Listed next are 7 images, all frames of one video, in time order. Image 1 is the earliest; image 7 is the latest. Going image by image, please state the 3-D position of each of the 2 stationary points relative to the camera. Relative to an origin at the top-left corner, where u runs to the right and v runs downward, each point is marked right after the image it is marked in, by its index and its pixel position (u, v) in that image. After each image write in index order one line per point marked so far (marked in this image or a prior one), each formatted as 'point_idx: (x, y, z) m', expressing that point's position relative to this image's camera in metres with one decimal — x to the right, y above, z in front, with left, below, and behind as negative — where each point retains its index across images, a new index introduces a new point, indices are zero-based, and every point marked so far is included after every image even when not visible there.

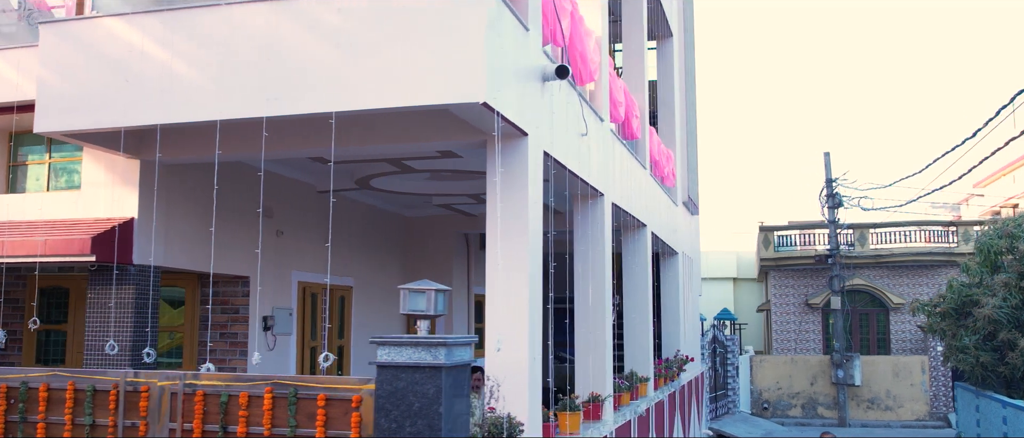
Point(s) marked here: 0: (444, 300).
0: (-0.4, -0.5, +5.3) m
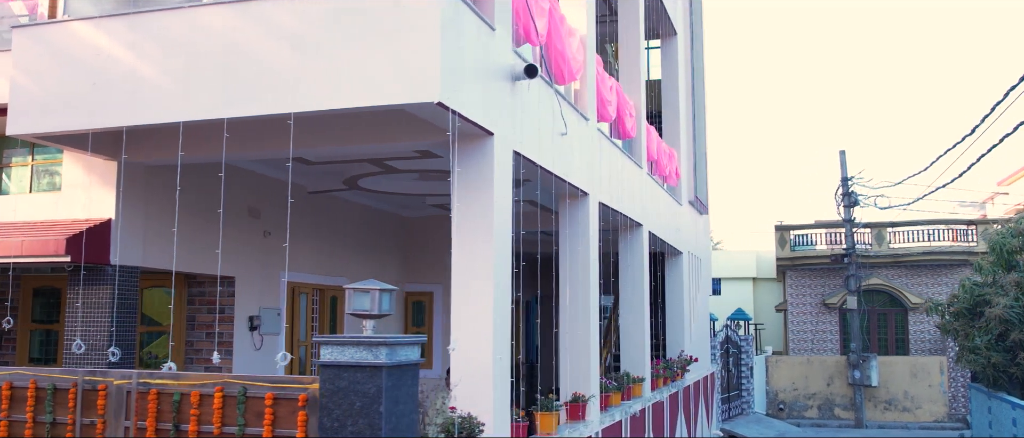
0: (-0.8, -0.5, +5.4) m
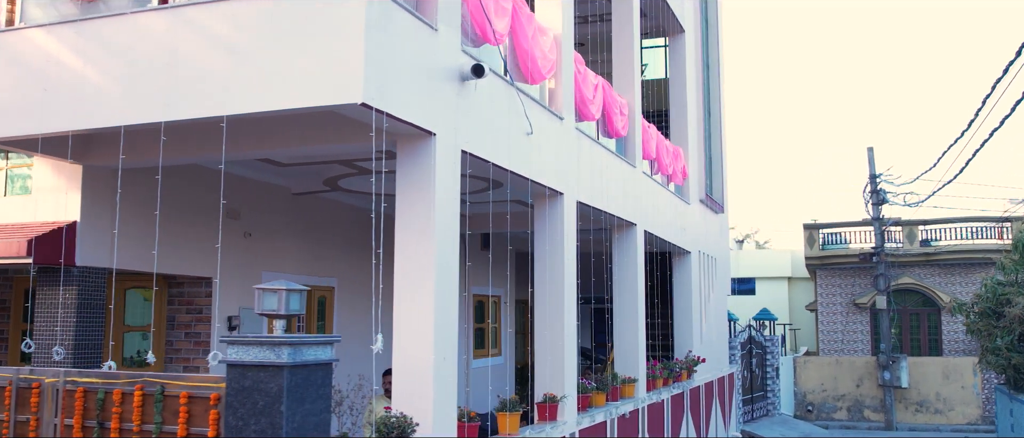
0: (-1.3, -0.5, +5.4) m
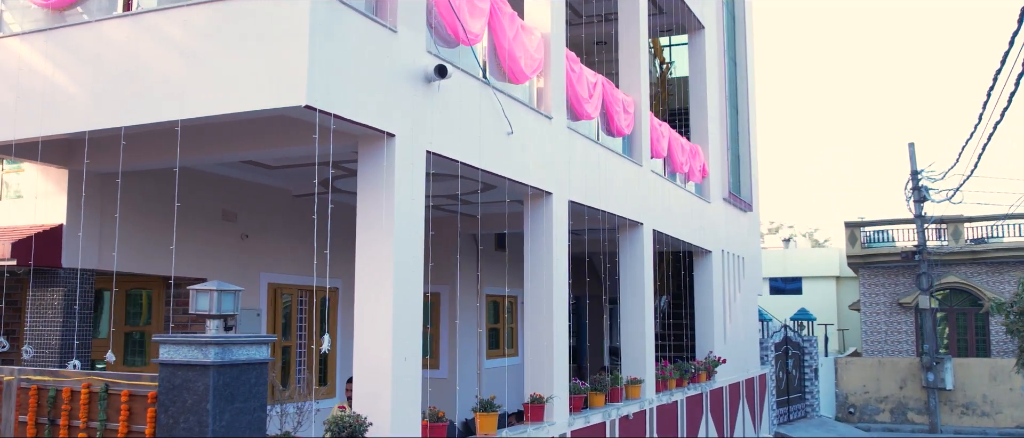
0: (-1.8, -0.5, +5.5) m
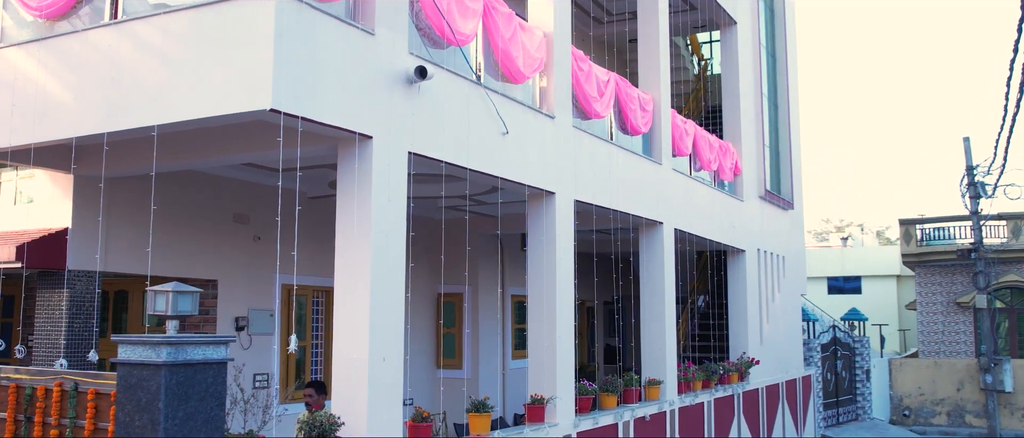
0: (-2.1, -0.5, +5.6) m
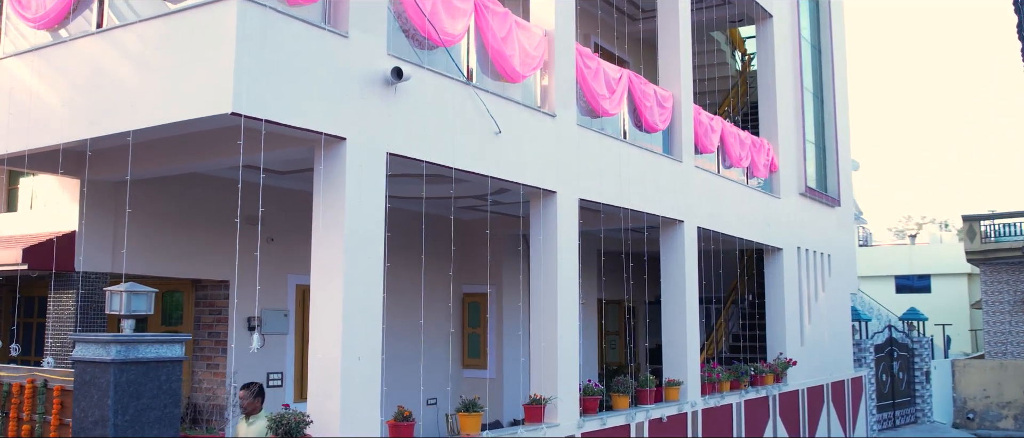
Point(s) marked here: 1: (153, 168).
0: (-2.4, -0.5, +5.7) m
1: (-3.7, +0.5, +8.9) m
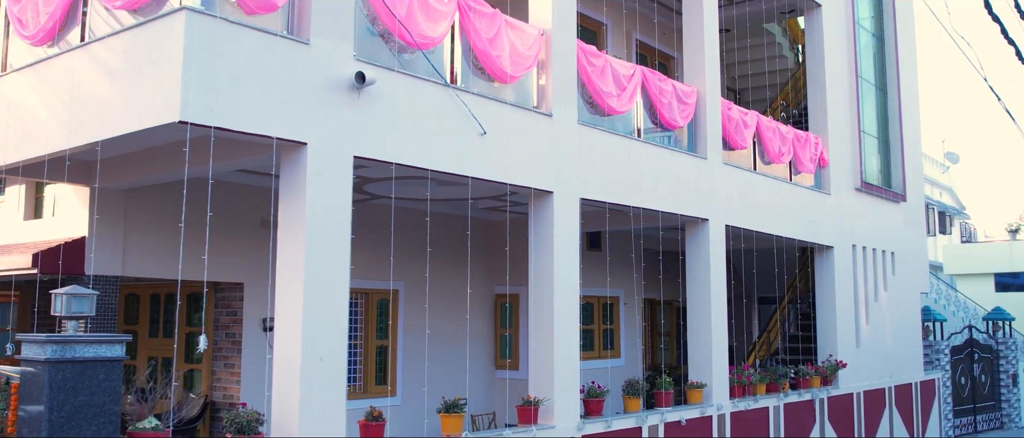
0: (-2.9, -0.6, +6.0) m
1: (-3.9, +0.5, +9.3) m
